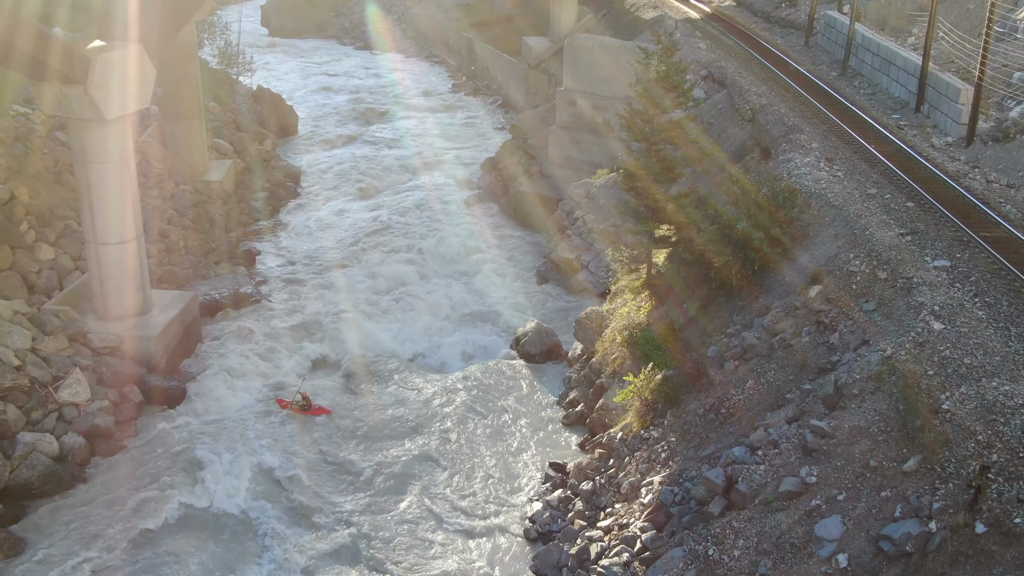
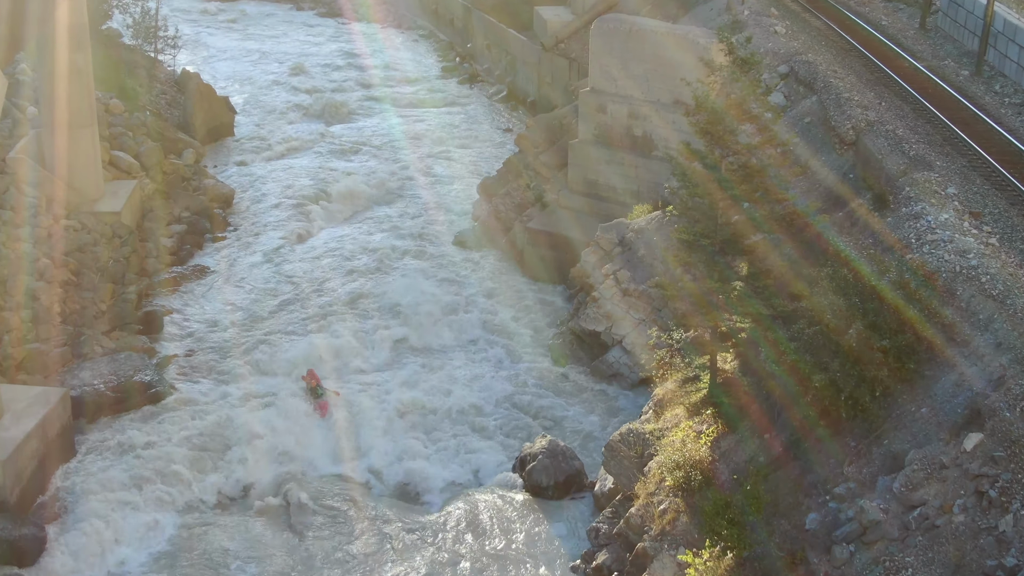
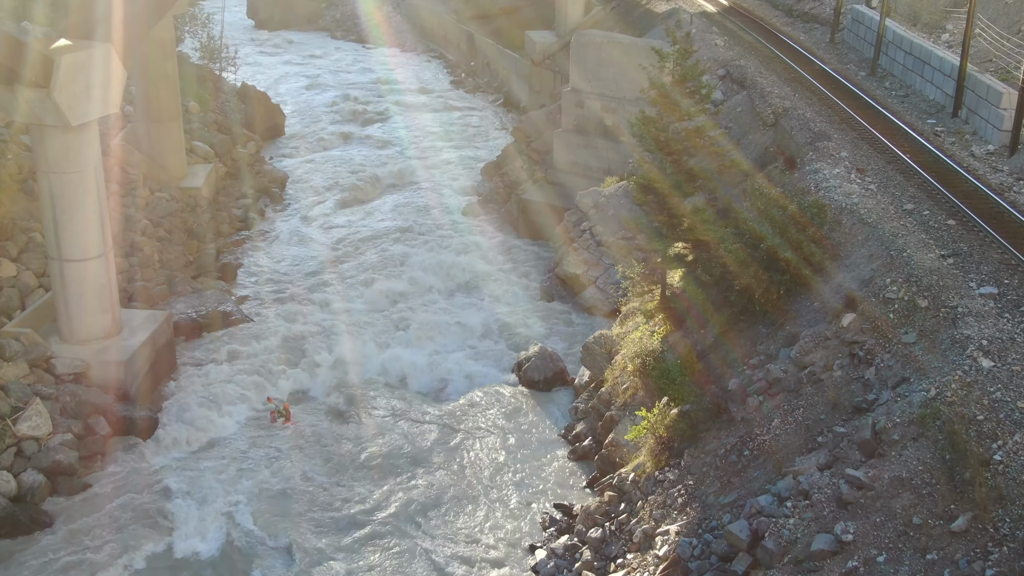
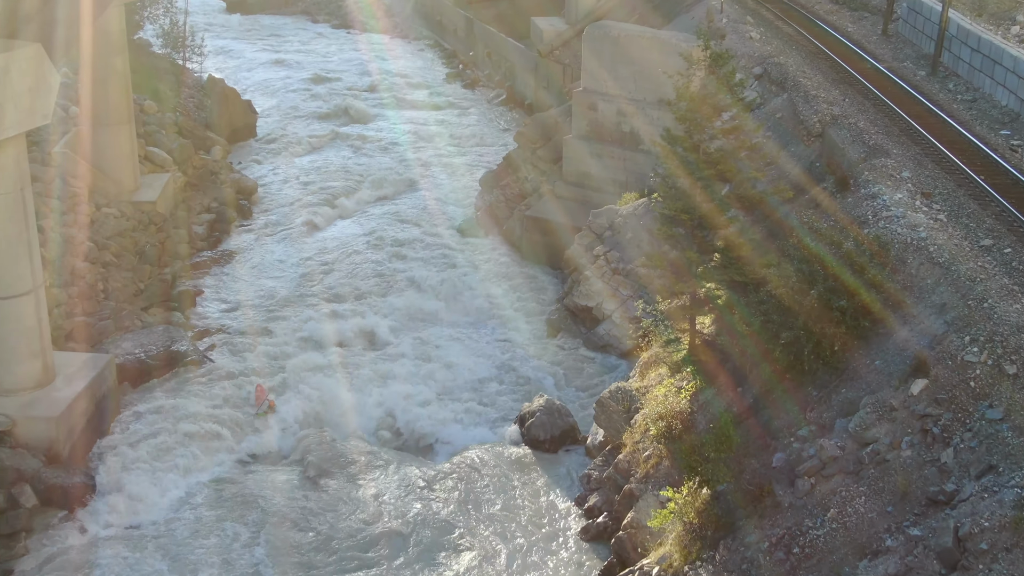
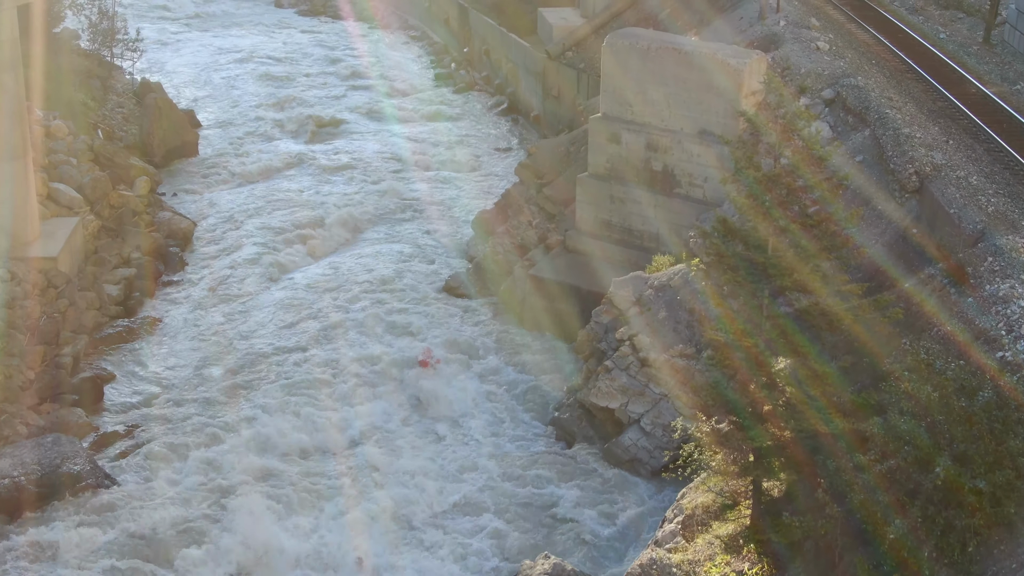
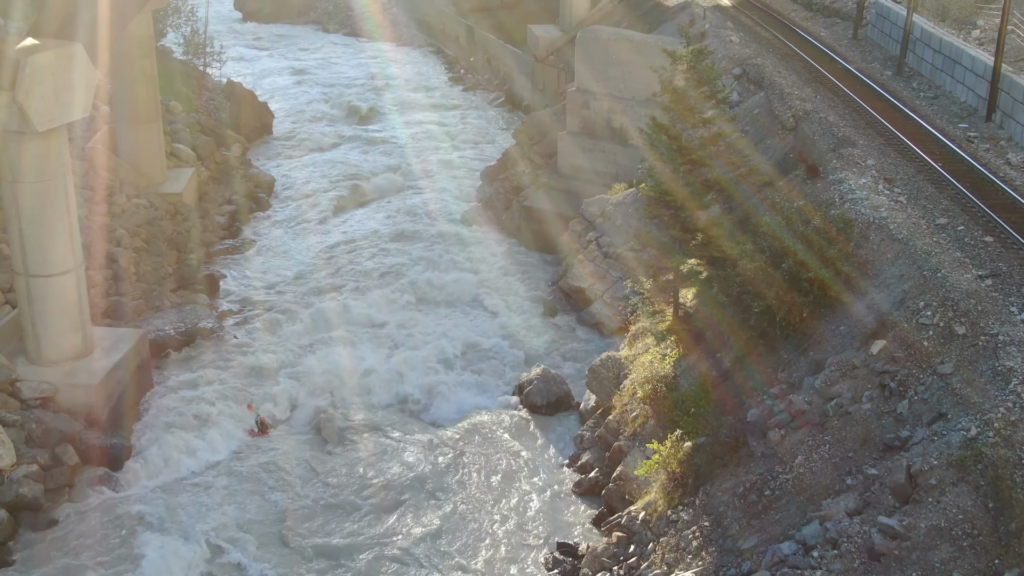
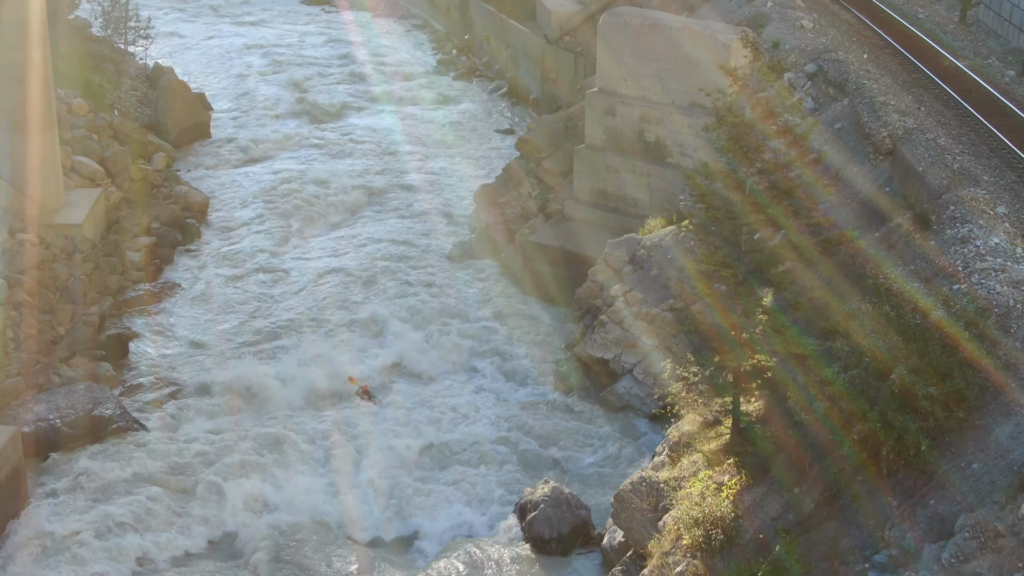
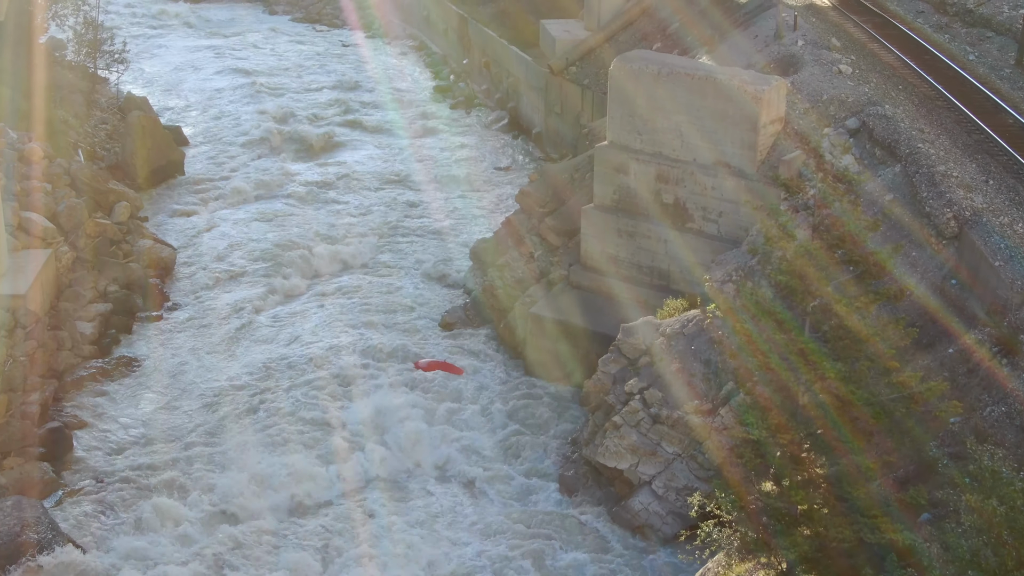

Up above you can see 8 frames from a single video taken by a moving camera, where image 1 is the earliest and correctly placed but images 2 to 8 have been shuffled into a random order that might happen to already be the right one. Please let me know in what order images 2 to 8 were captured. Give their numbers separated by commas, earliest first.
3, 6, 4, 2, 7, 5, 8
